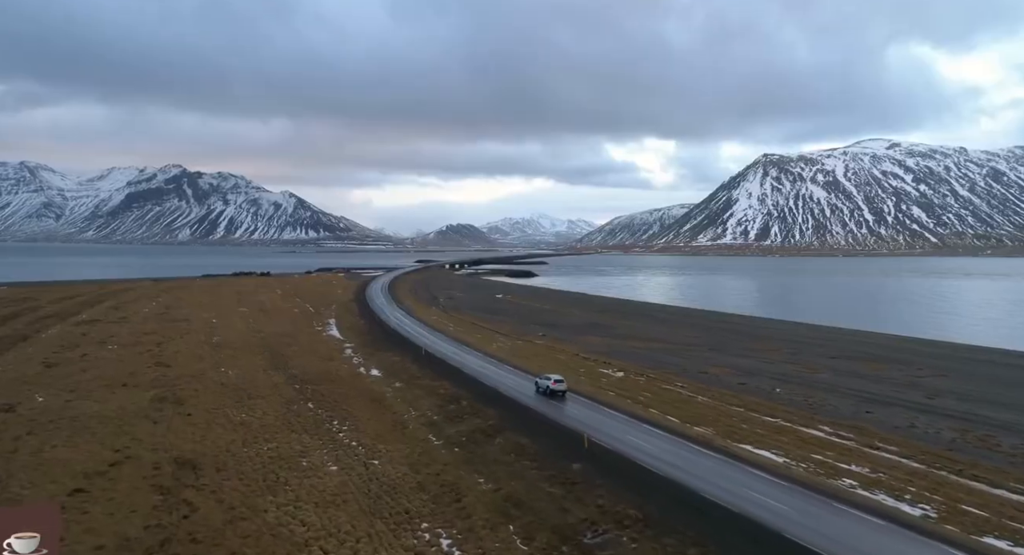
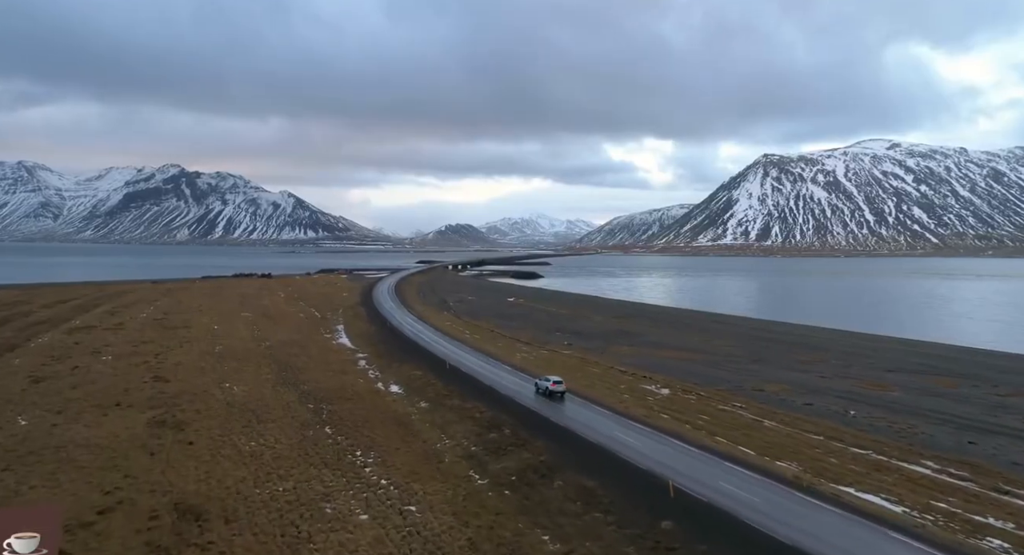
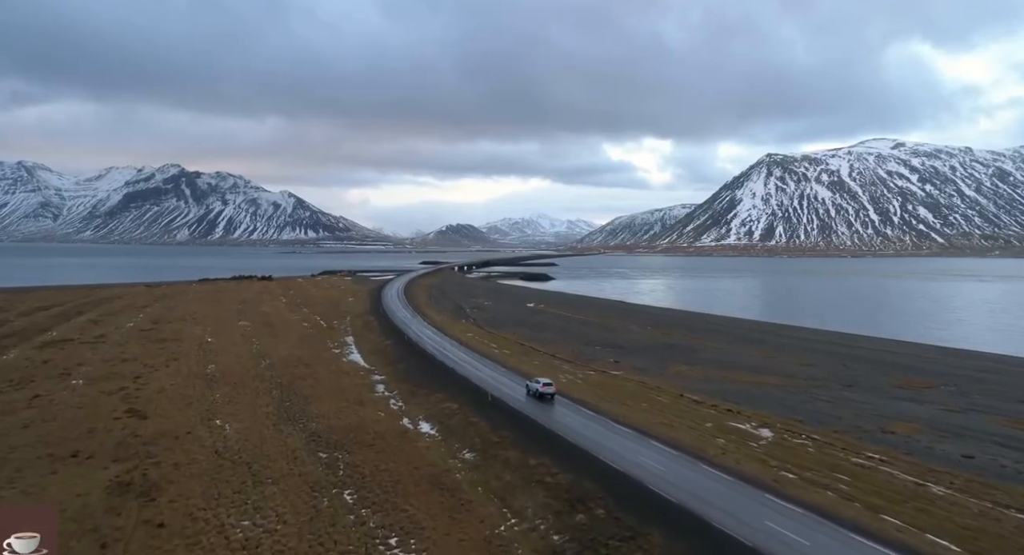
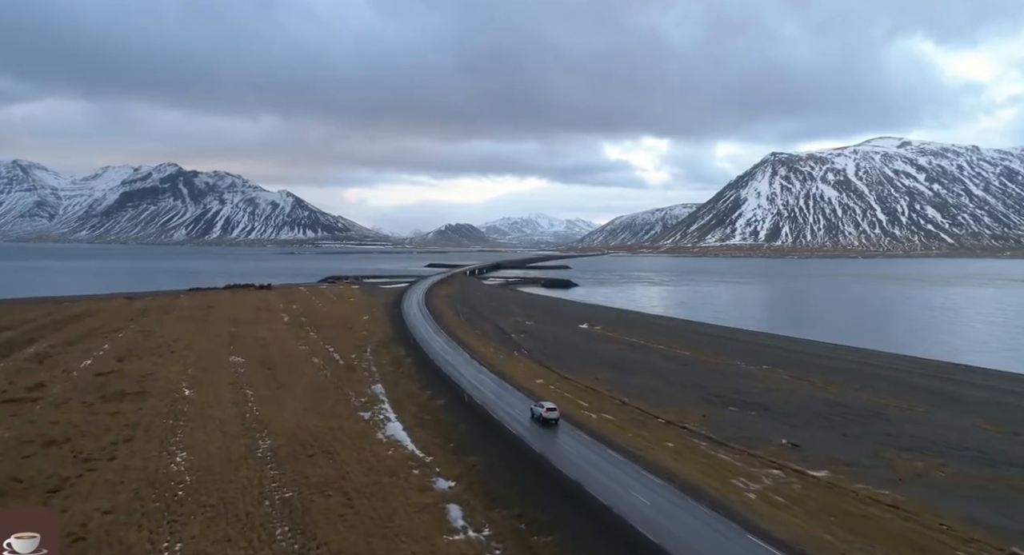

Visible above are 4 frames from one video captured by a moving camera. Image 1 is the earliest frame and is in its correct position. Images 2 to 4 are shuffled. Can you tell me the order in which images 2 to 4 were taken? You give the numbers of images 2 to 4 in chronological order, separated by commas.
2, 3, 4
